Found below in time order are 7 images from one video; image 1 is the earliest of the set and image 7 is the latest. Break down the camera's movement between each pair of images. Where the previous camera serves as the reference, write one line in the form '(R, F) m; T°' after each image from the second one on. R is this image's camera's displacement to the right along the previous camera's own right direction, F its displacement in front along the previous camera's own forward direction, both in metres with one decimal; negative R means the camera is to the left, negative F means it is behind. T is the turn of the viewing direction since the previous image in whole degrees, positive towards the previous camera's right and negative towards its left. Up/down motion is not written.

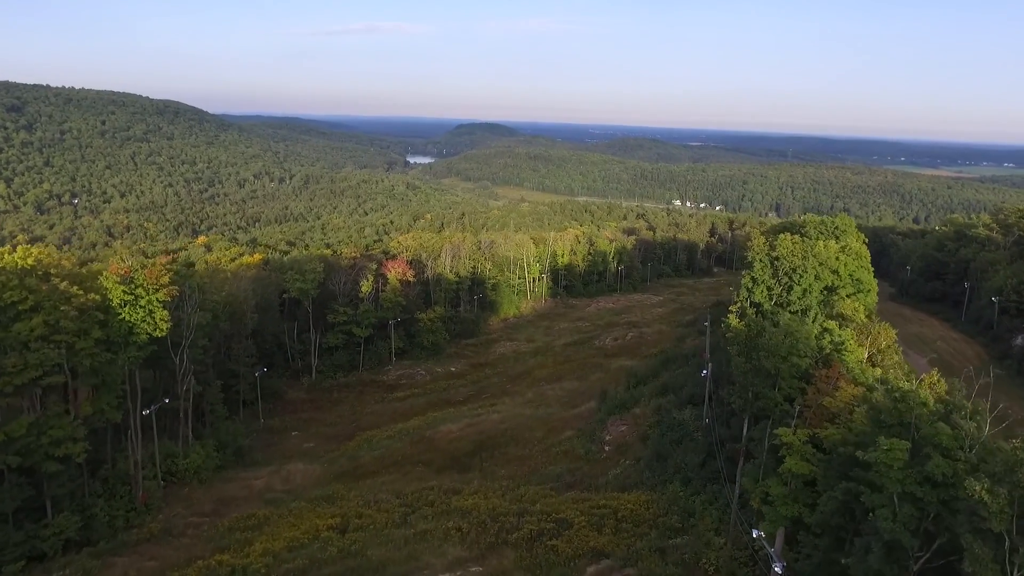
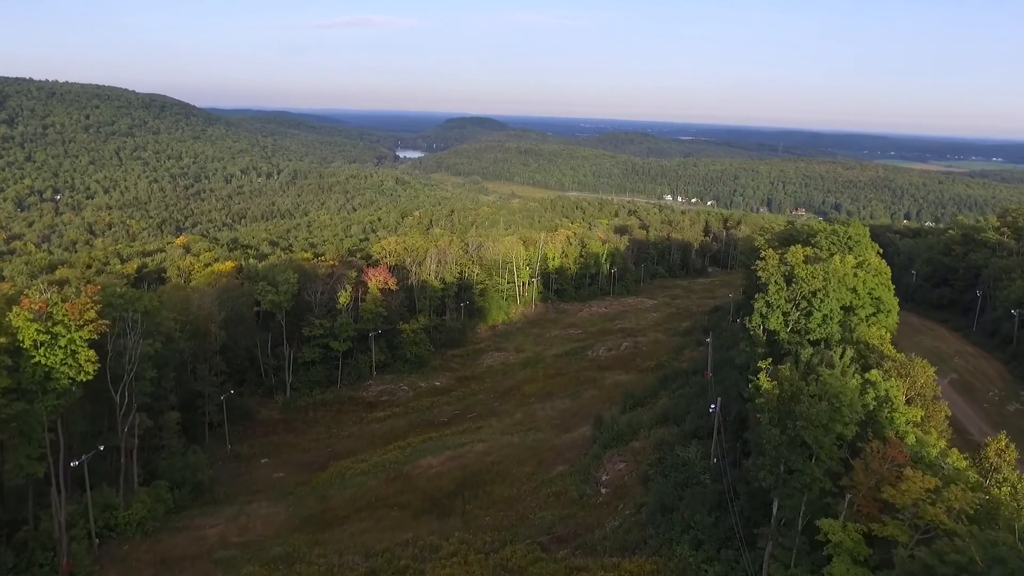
(+0.1, +2.6) m; +1°
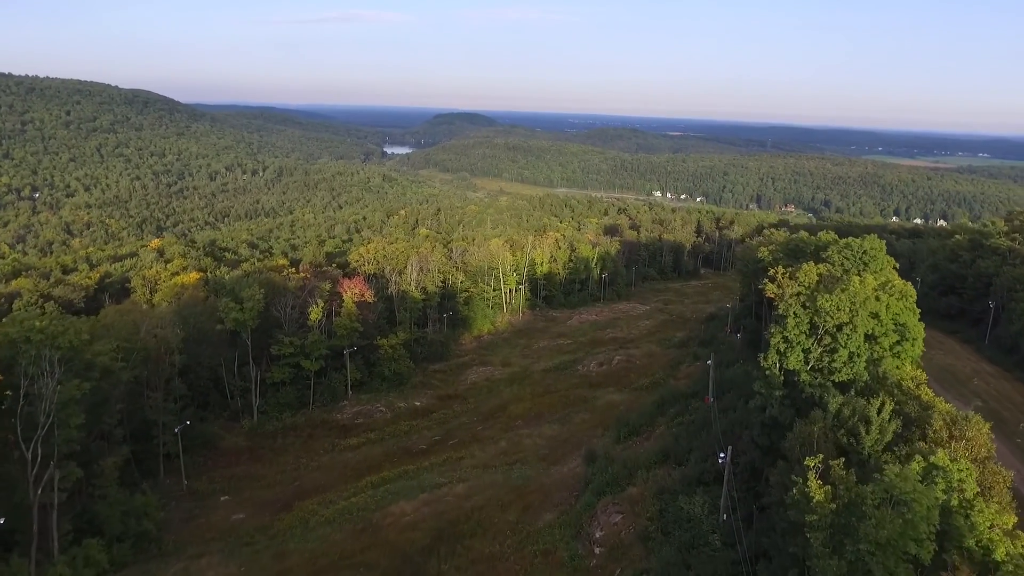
(+0.2, +2.7) m; +1°
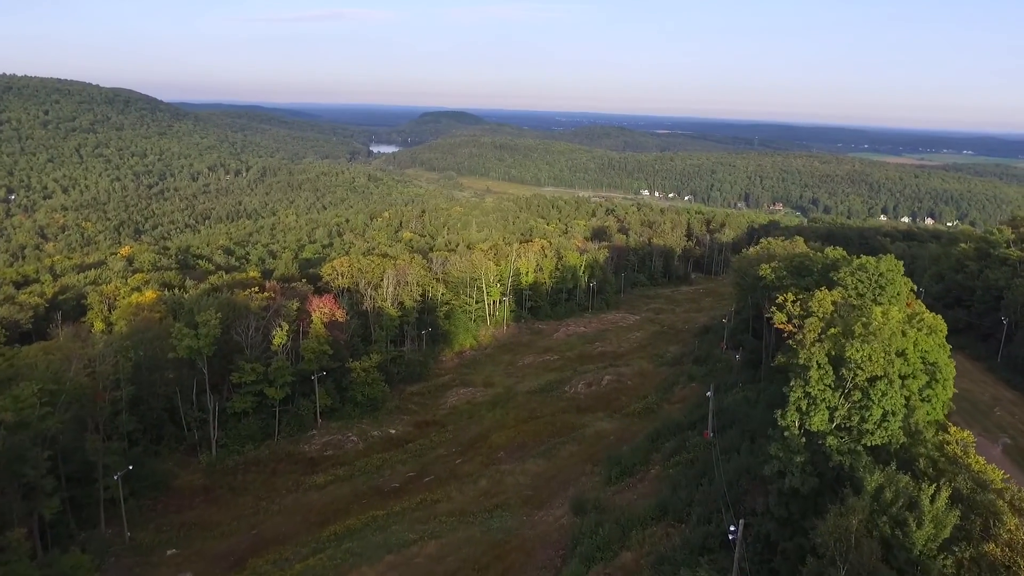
(+0.3, +2.8) m; +1°
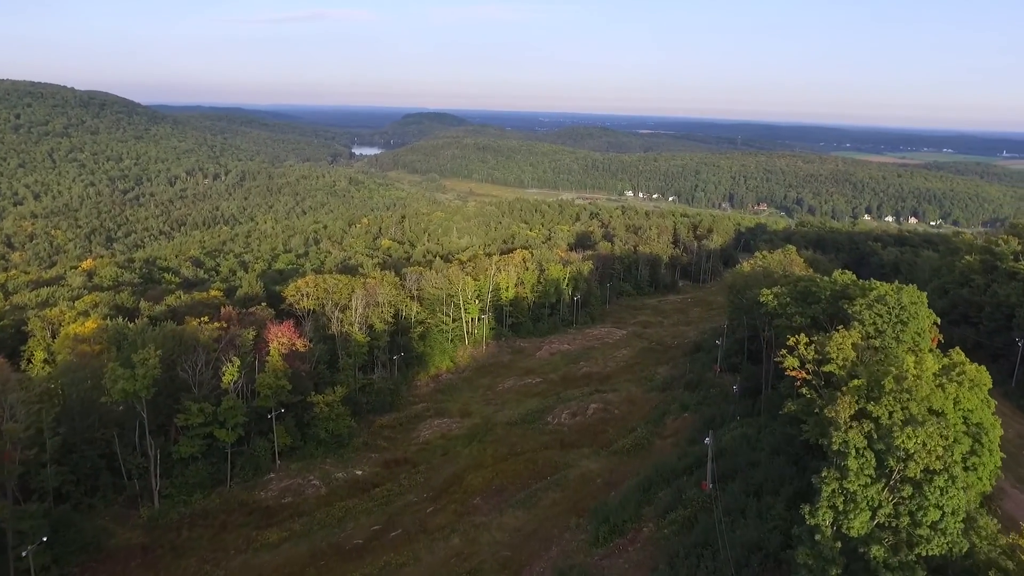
(+0.3, +3.1) m; +1°
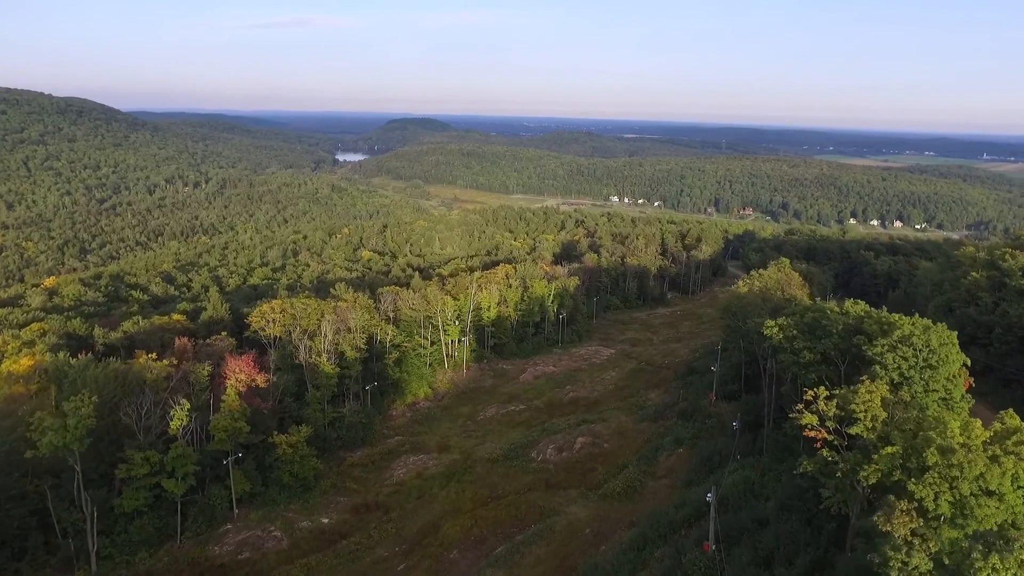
(+0.3, +2.8) m; +1°
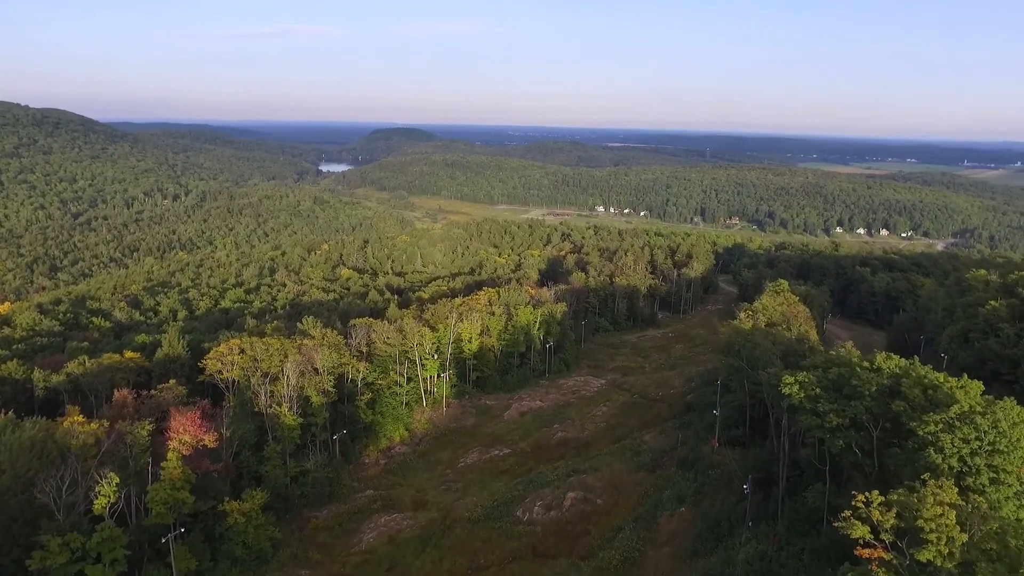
(+0.2, +3.6) m; +1°
